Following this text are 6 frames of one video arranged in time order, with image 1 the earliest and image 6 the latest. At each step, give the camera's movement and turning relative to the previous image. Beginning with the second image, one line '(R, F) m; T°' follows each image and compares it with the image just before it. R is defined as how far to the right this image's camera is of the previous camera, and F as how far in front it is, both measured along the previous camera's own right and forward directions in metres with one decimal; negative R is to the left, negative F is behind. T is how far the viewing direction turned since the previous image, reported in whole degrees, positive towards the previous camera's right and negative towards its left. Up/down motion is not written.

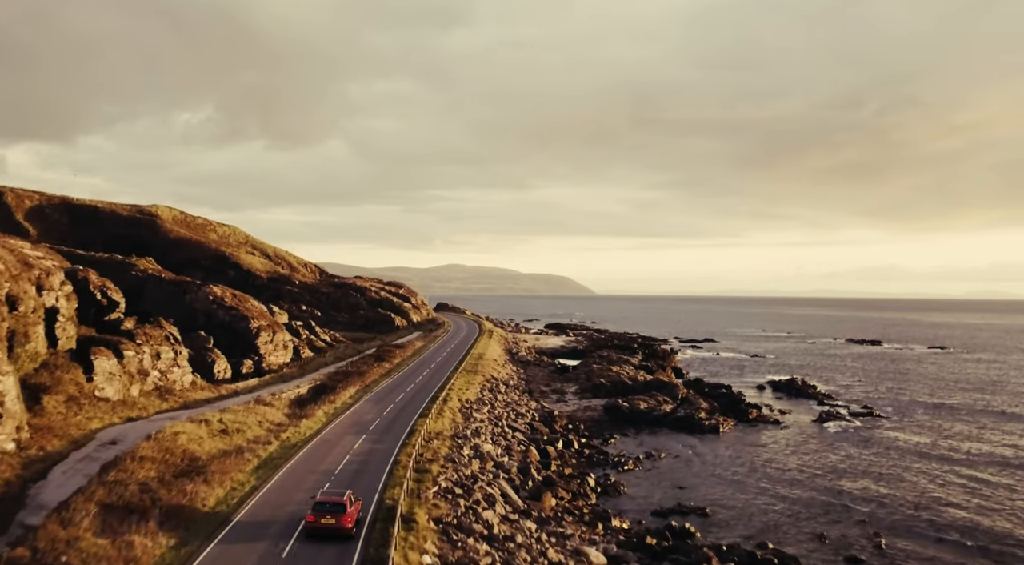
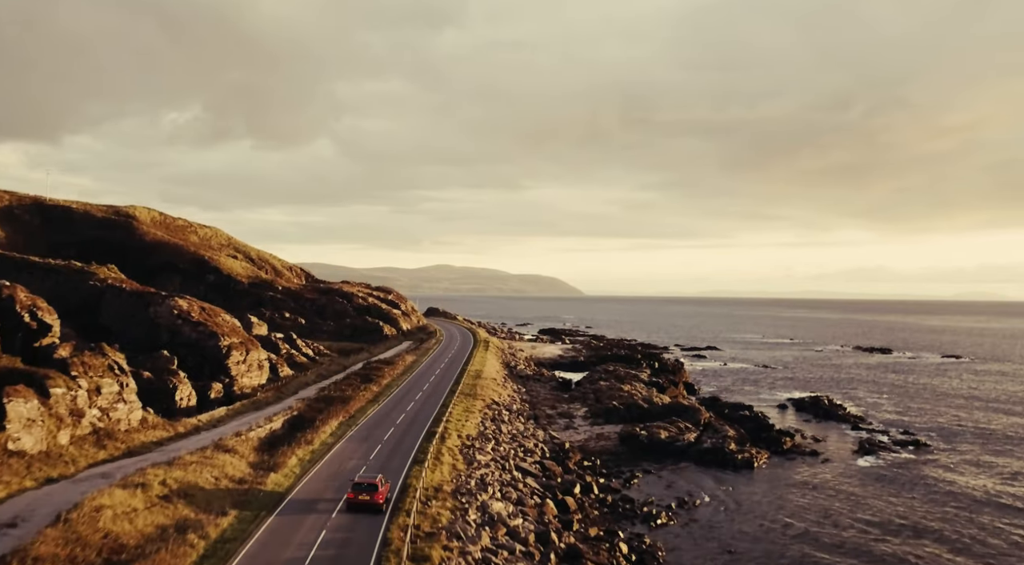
(-1.3, +8.2) m; +1°
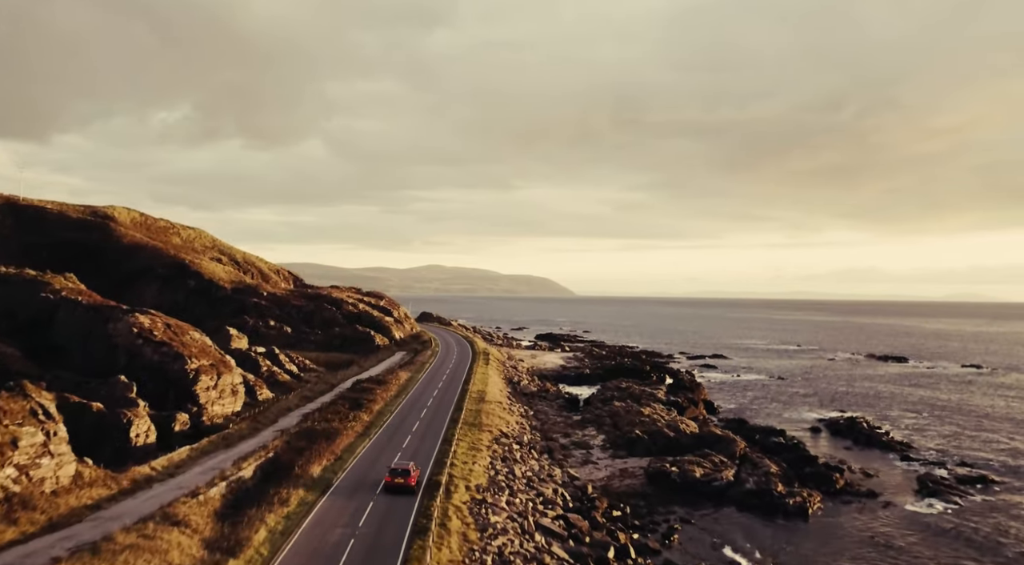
(-1.5, +8.5) m; +1°
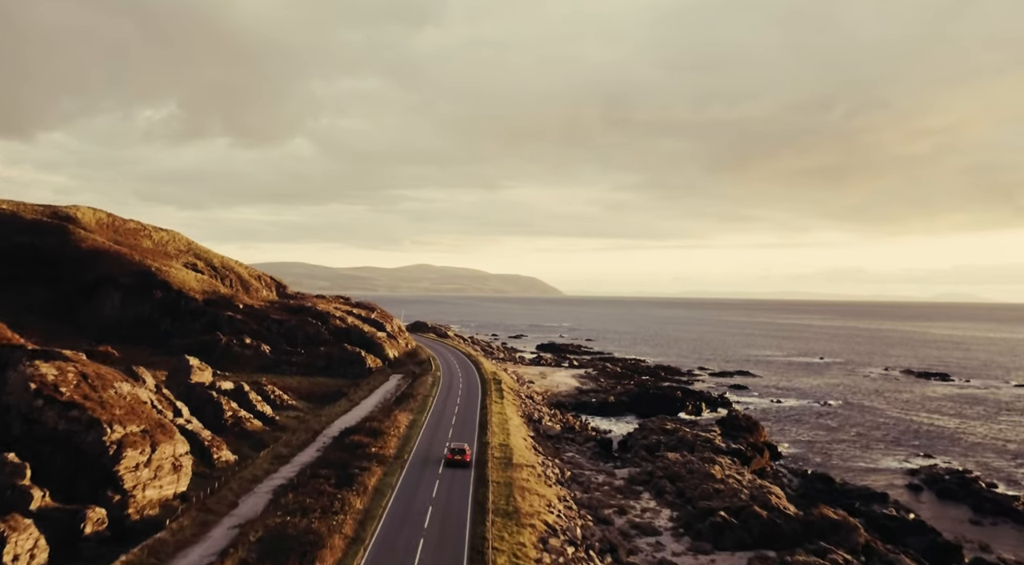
(-3.3, +16.4) m; +1°
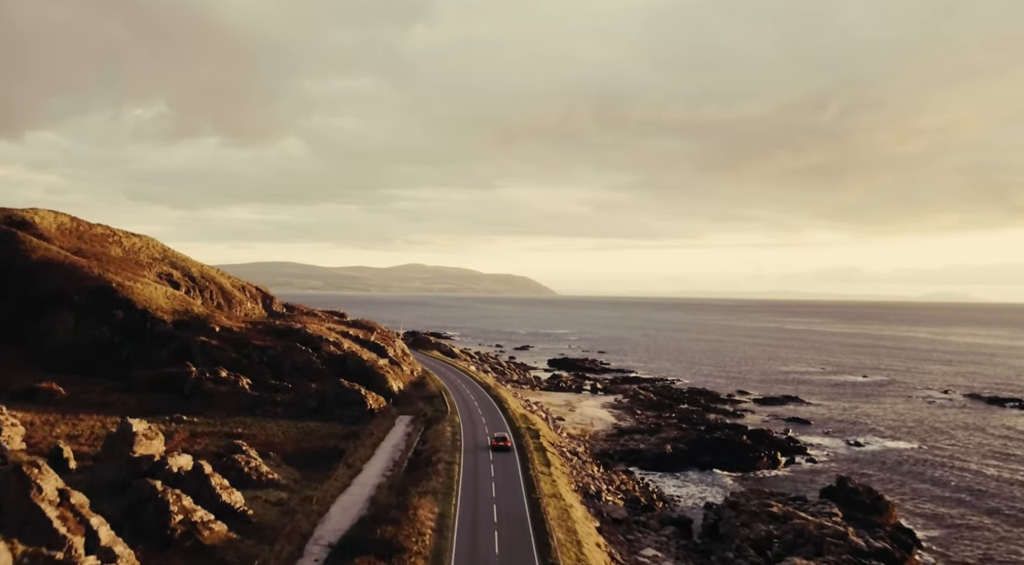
(-4.6, +19.5) m; +1°
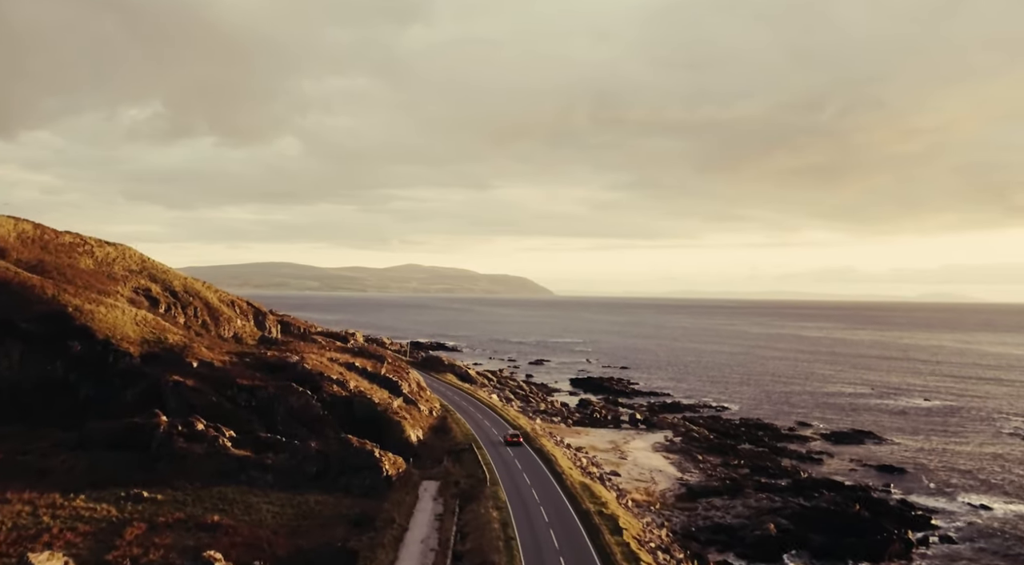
(-5.2, +19.7) m; 0°
